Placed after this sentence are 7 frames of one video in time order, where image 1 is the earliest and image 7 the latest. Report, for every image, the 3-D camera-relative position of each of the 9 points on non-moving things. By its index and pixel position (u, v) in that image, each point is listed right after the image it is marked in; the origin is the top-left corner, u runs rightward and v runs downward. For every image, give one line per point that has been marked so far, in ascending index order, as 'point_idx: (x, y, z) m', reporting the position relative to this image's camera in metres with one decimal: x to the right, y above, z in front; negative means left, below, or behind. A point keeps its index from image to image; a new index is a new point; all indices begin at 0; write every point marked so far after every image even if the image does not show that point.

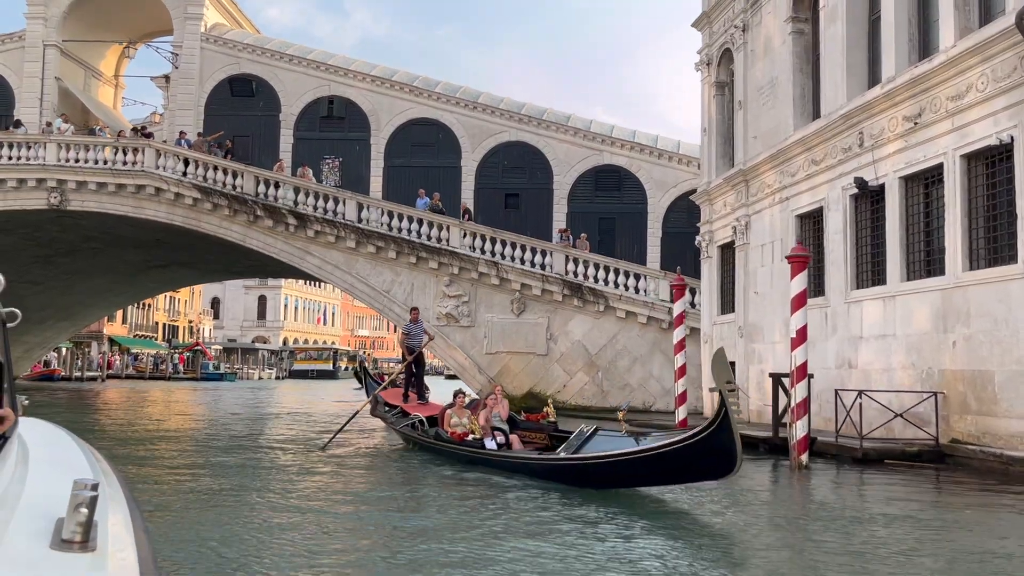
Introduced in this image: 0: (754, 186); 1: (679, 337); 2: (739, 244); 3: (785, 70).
0: (+4.7, +2.0, +16.7) m
1: (+2.7, -0.8, +13.7) m
2: (+4.6, +0.9, +17.2) m
3: (+5.0, +4.0, +15.6) m
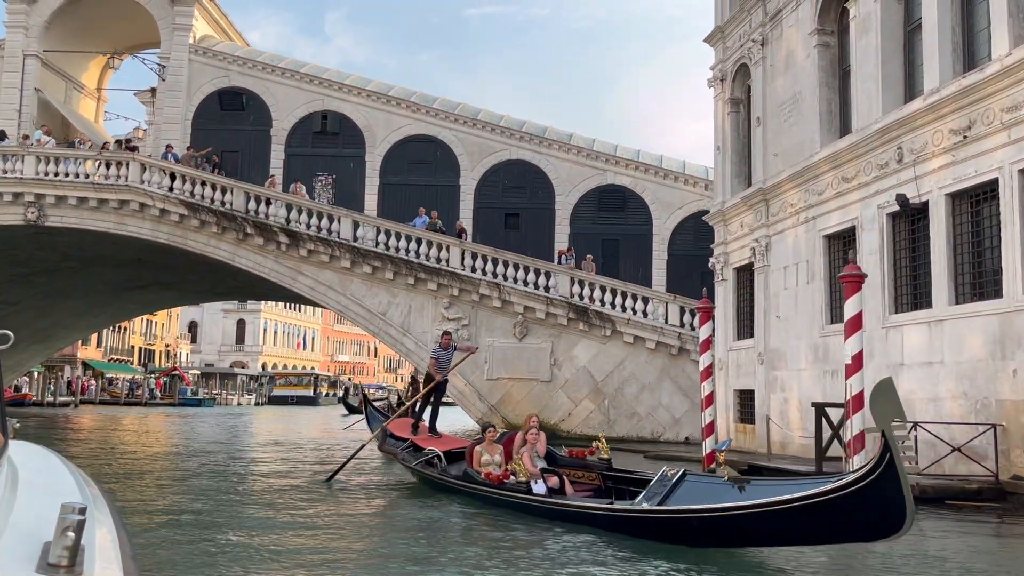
0: (+4.9, +1.5, +15.9) m
1: (+2.9, -1.1, +12.8) m
2: (+4.7, +0.4, +16.4) m
3: (+5.2, +3.6, +14.9) m
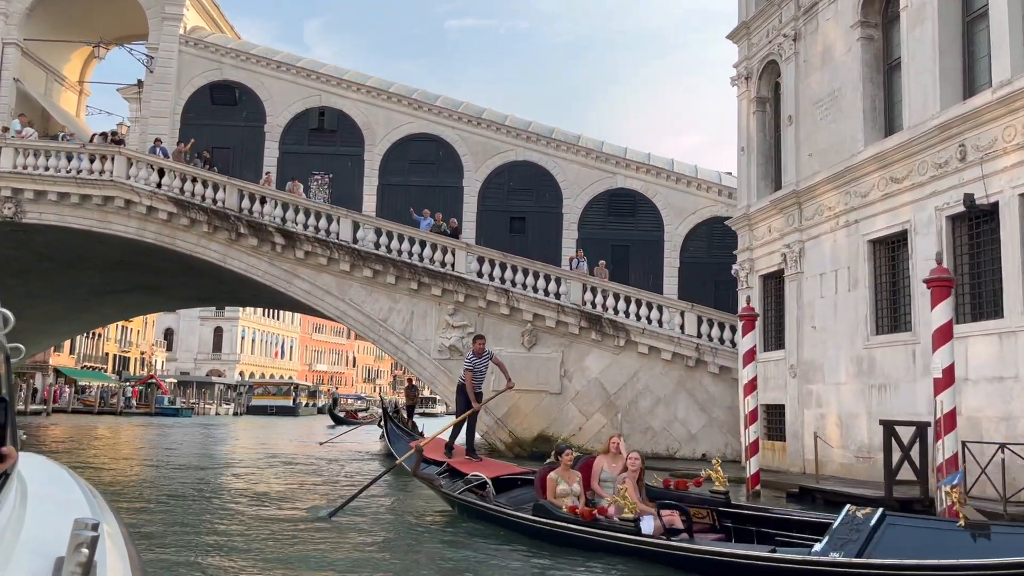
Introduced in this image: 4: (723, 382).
0: (+5.2, +1.4, +15.0) m
1: (+3.3, -1.2, +11.8) m
2: (+5.0, +0.3, +15.5) m
3: (+5.6, +3.4, +14.0) m
4: (+4.7, -2.1, +18.8) m
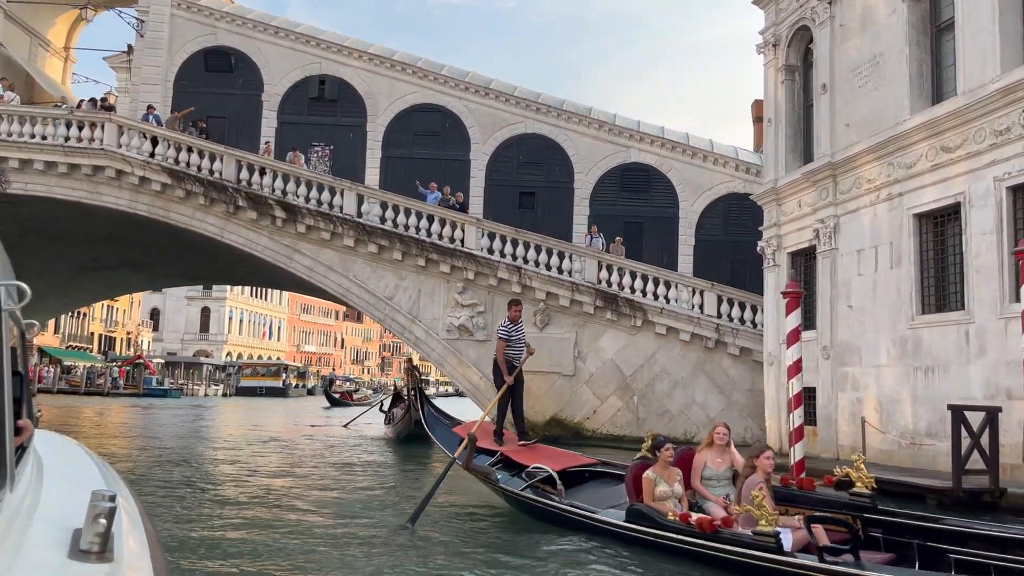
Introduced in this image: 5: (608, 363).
0: (+5.6, +1.8, +14.2) m
1: (+3.7, -0.9, +11.0) m
2: (+5.3, +0.7, +14.7) m
3: (+5.9, +3.8, +13.2) m
4: (+4.9, -1.6, +18.1) m
5: (+2.1, -1.6, +18.4) m
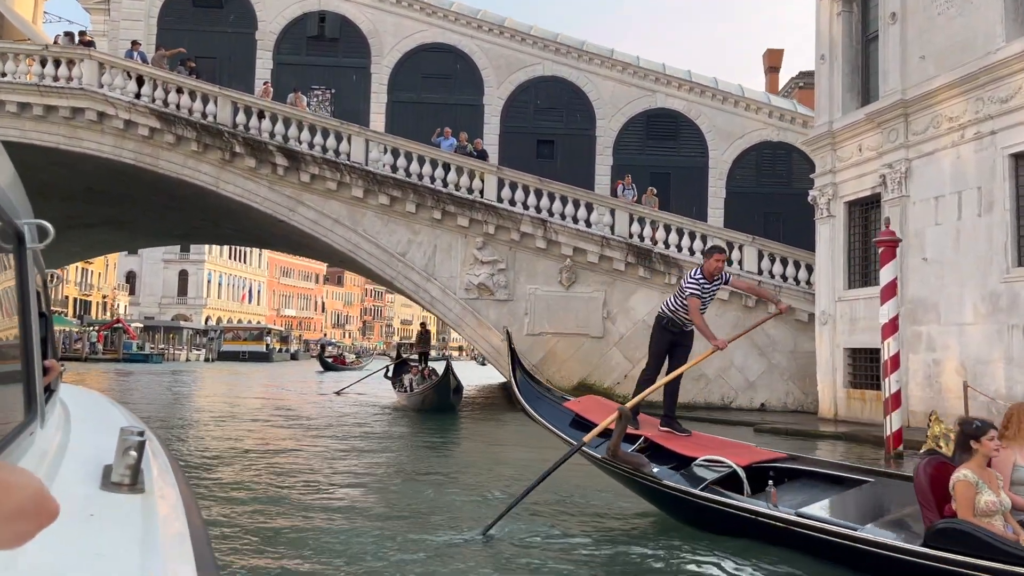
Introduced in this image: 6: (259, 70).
0: (+6.1, +2.5, +12.8) m
1: (+4.3, -0.3, +9.7) m
2: (+5.9, +1.4, +13.4) m
3: (+6.5, +4.5, +11.7) m
4: (+5.4, -0.7, +16.8) m
5: (+2.6, -0.7, +17.0) m
6: (-5.7, +4.9, +19.3) m
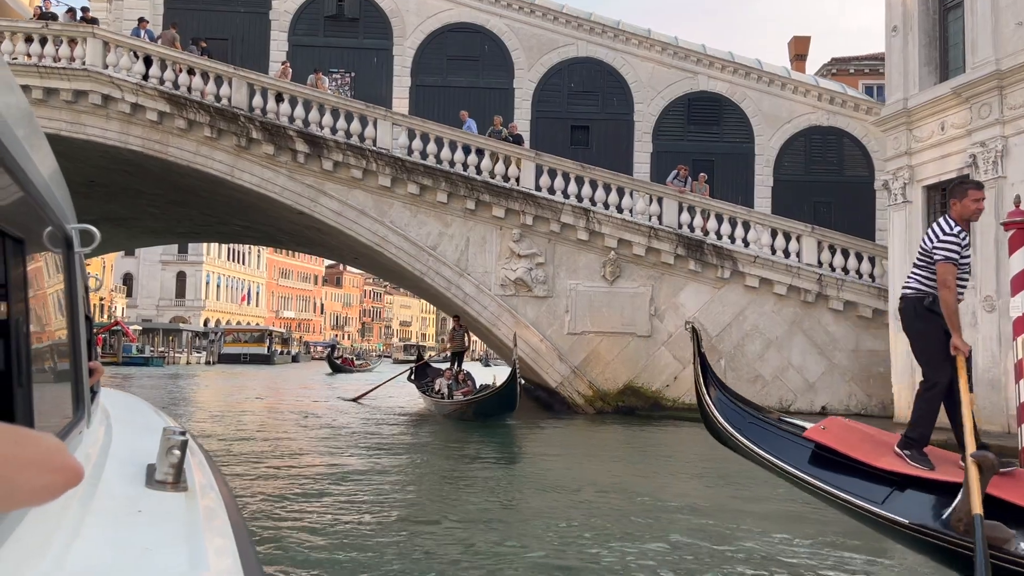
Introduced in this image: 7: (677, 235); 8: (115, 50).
0: (+6.9, +2.6, +11.6) m
1: (+5.1, -0.2, +8.4) m
2: (+6.6, +1.6, +12.1) m
3: (+7.3, +4.6, +10.5) m
4: (+6.1, -0.6, +15.6) m
5: (+3.3, -0.6, +15.8) m
6: (-5.0, +5.0, +18.0) m
7: (+3.0, +1.0, +15.4) m
8: (-7.2, +4.3, +15.4) m
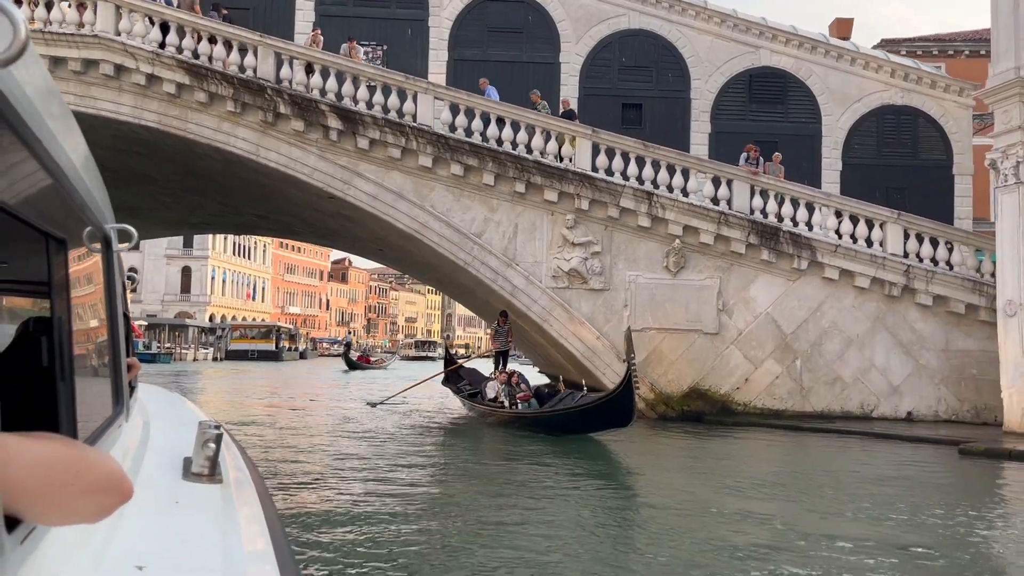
0: (+7.8, +2.7, +10.1) m
1: (+5.9, -0.1, +6.9) m
2: (+7.5, +1.7, +10.6) m
3: (+8.1, +4.7, +8.9) m
4: (+7.0, -0.5, +14.1) m
5: (+4.2, -0.5, +14.3) m
6: (-4.1, +5.1, +16.5) m
7: (+3.9, +1.1, +13.9) m
8: (-6.3, +4.4, +13.9) m
